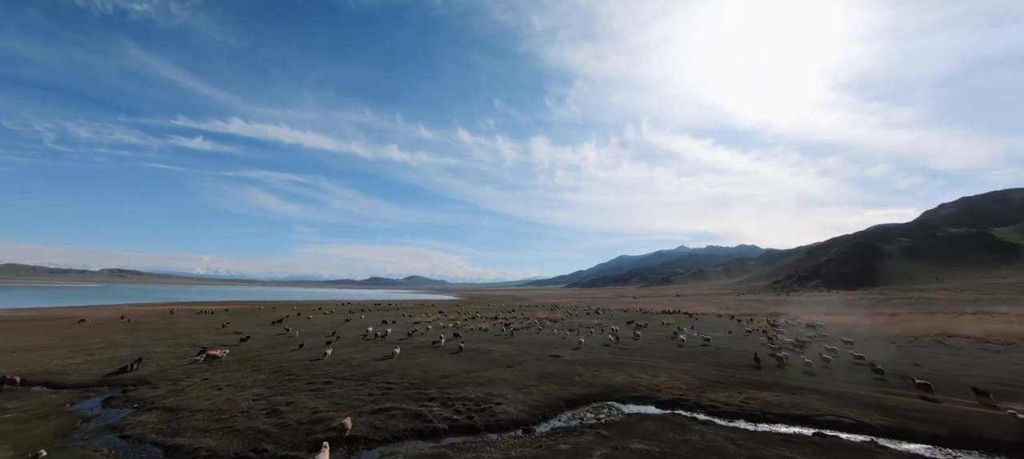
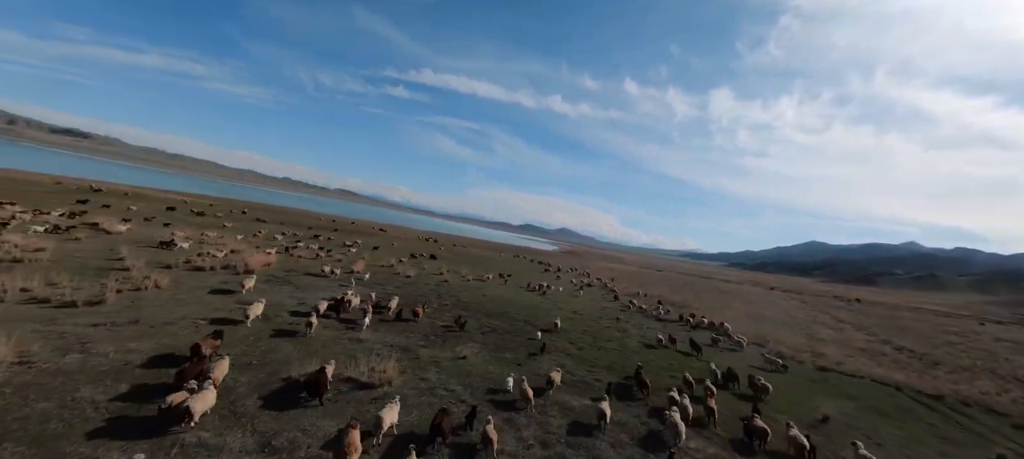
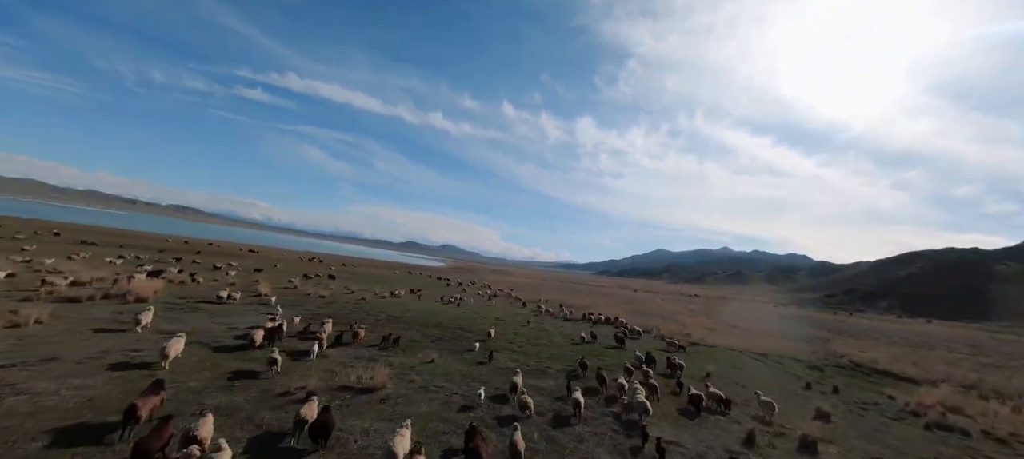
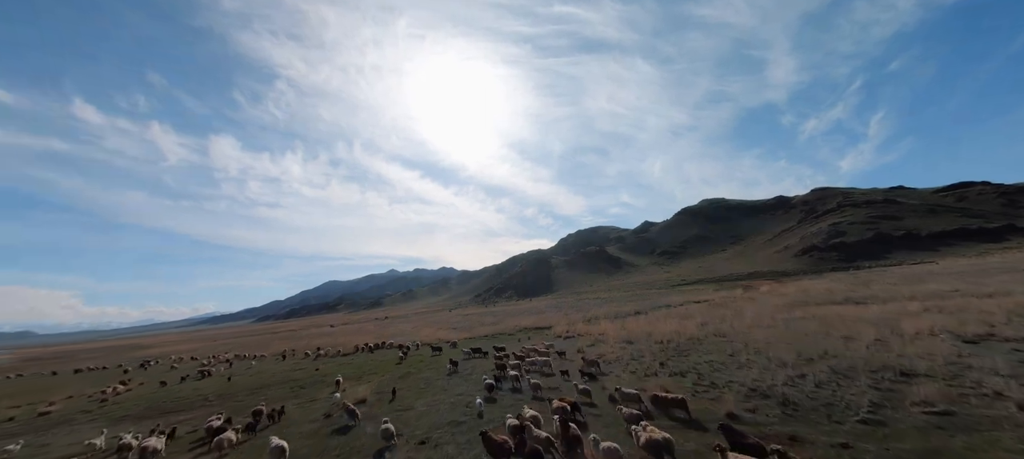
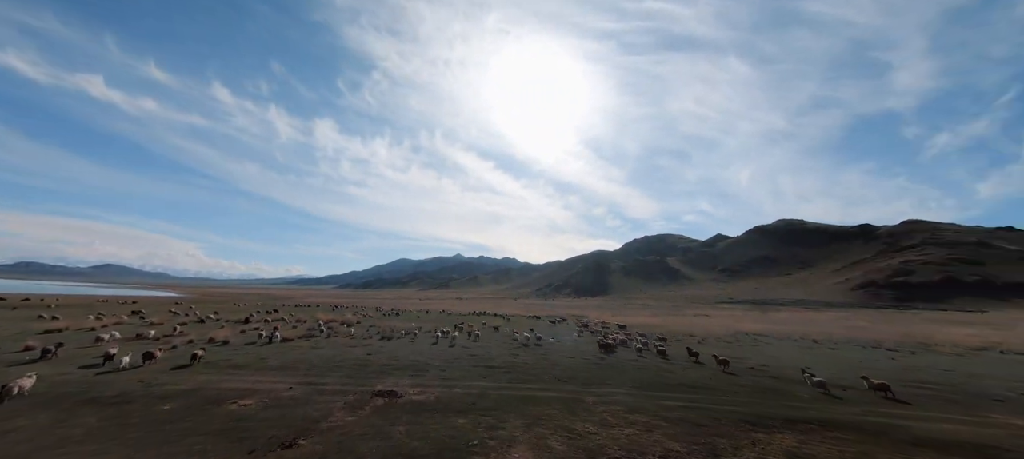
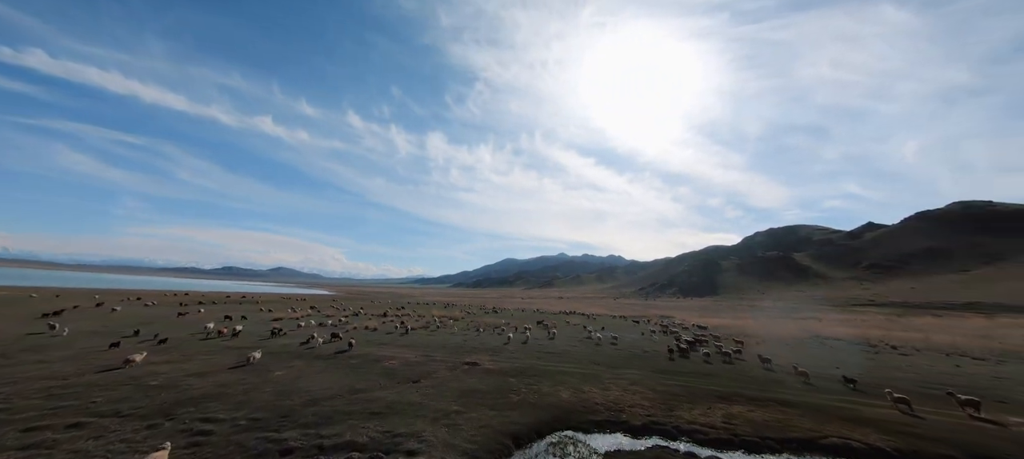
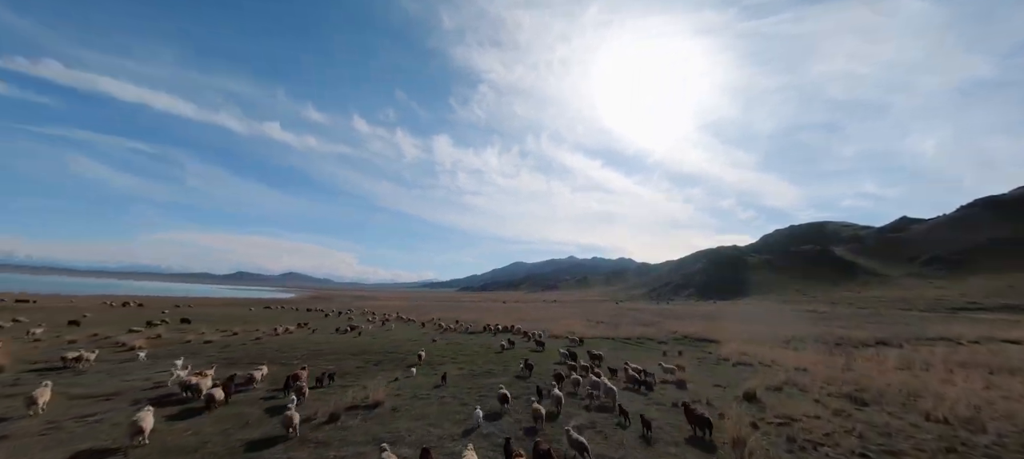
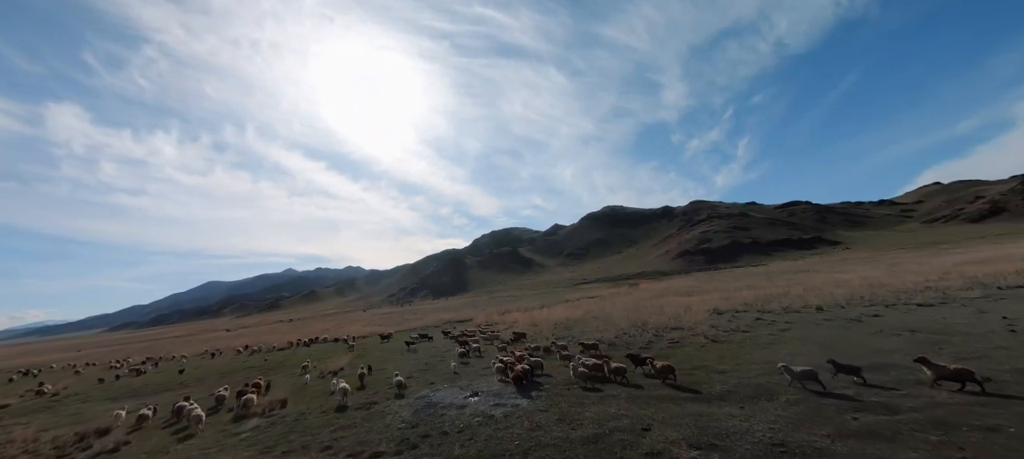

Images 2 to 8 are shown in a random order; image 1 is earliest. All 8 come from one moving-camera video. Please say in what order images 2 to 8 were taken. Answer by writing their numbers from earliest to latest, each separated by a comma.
6, 5, 8, 4, 7, 3, 2
